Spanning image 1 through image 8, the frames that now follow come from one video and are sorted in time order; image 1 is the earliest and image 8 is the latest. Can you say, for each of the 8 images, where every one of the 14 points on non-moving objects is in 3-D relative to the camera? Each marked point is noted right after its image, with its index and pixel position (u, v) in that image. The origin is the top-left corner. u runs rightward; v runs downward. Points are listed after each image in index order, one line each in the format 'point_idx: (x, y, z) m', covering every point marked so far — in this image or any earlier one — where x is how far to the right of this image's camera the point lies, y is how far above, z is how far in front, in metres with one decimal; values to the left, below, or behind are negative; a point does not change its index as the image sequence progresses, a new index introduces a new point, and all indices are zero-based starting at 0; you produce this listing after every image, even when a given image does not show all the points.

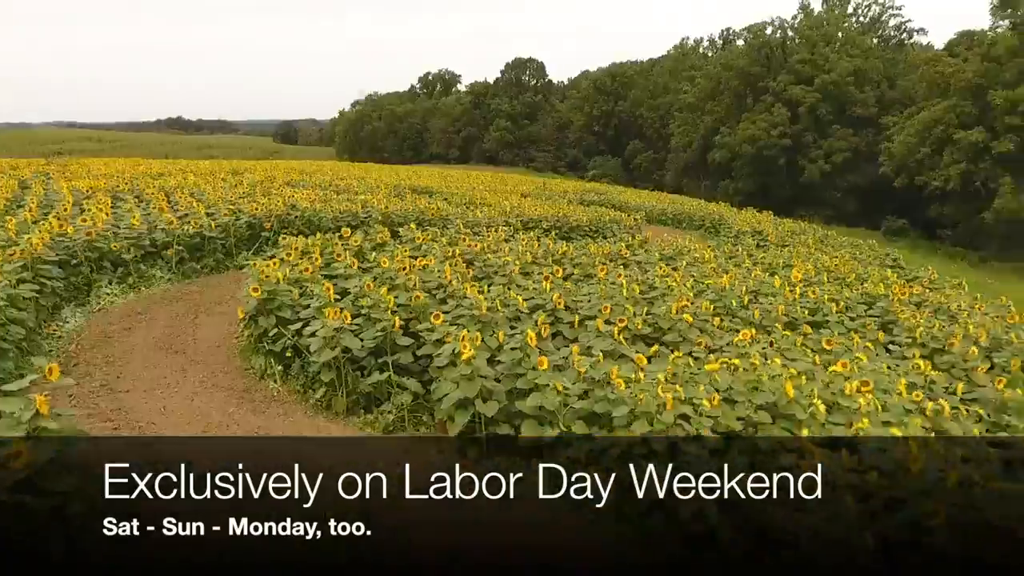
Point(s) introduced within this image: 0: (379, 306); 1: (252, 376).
0: (-1.1, -0.1, +5.4) m
1: (-2.2, -0.8, +5.5) m
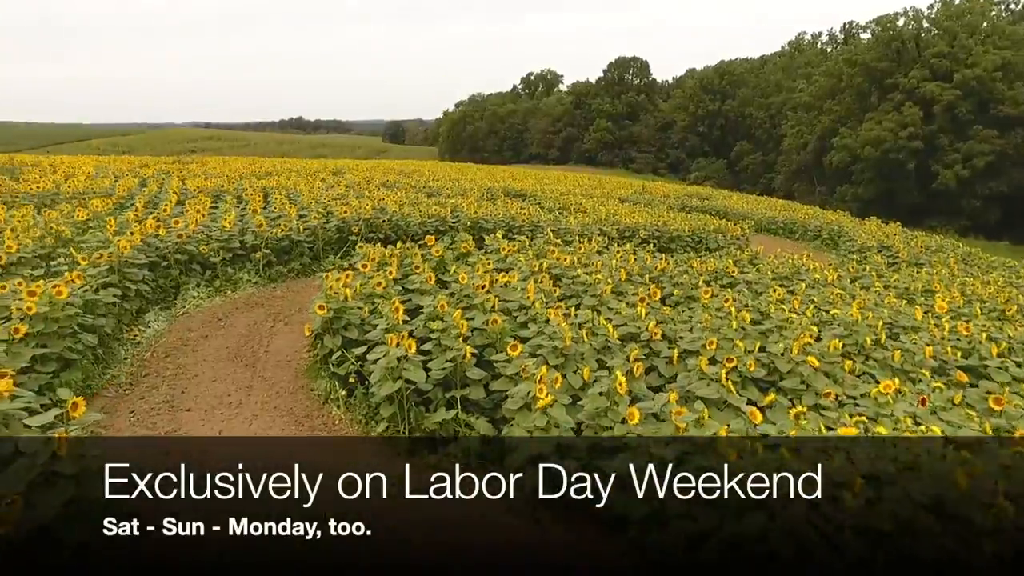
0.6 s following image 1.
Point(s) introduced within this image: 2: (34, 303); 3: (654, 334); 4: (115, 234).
0: (-0.5, -0.3, +4.9) m
1: (-1.6, -0.9, +5.1) m
2: (-3.5, -0.1, +4.7) m
3: (+1.2, -0.4, +5.3) m
4: (-4.8, +0.7, +7.8) m
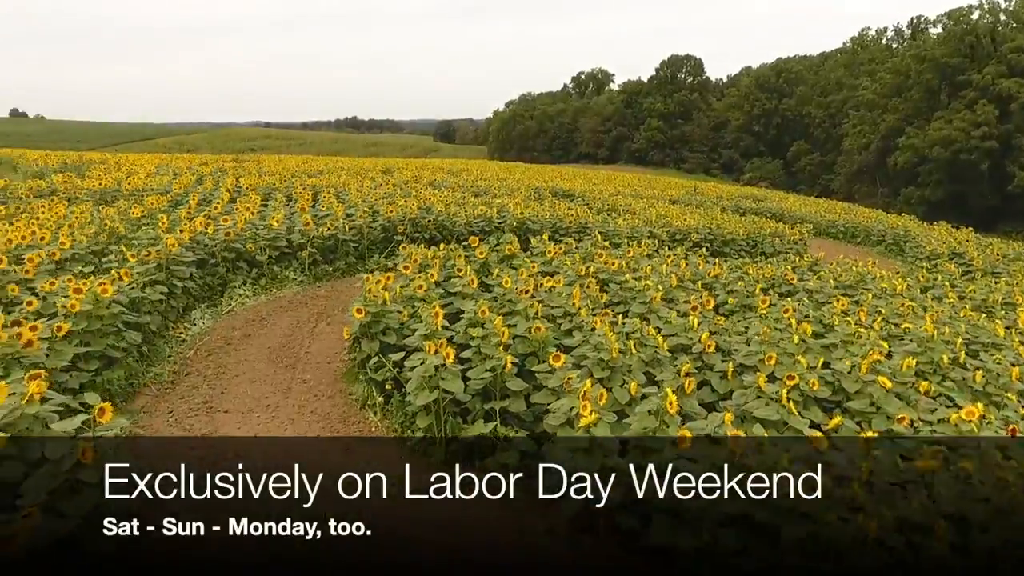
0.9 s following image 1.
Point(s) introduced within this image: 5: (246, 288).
0: (-0.1, -0.4, +4.7) m
1: (-1.2, -0.9, +5.0) m
2: (-3.2, -0.1, +4.7) m
3: (+1.5, -0.4, +5.0) m
4: (-4.3, +0.7, +7.9) m
5: (-3.3, 0.0, +7.9) m
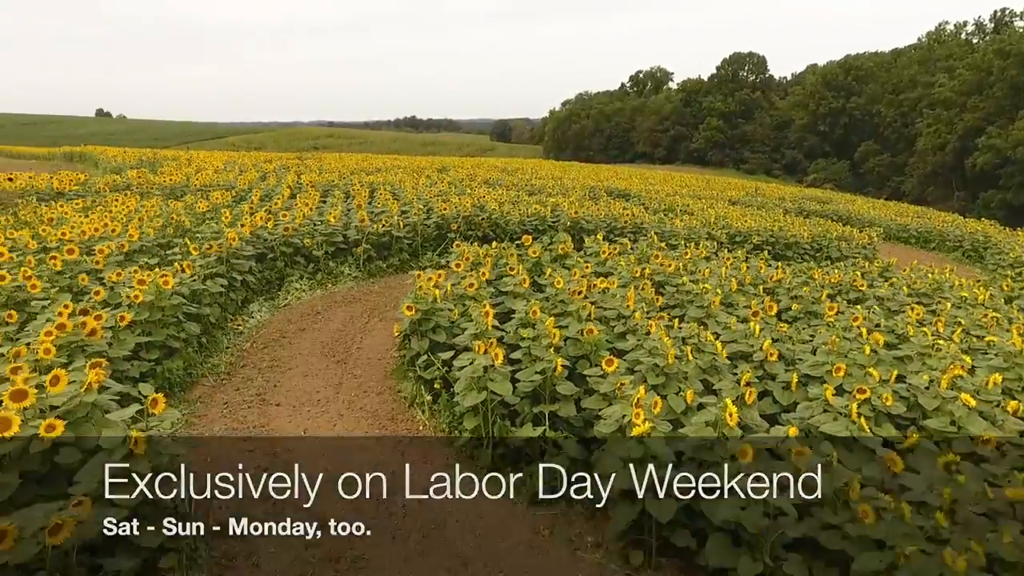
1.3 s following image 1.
0: (+0.2, -0.4, +4.6) m
1: (-0.9, -0.9, +5.0) m
2: (-2.8, 0.0, +4.9) m
3: (+1.9, -0.5, +4.7) m
4: (-3.6, +0.8, +8.2) m
5: (-2.6, +0.1, +8.1) m
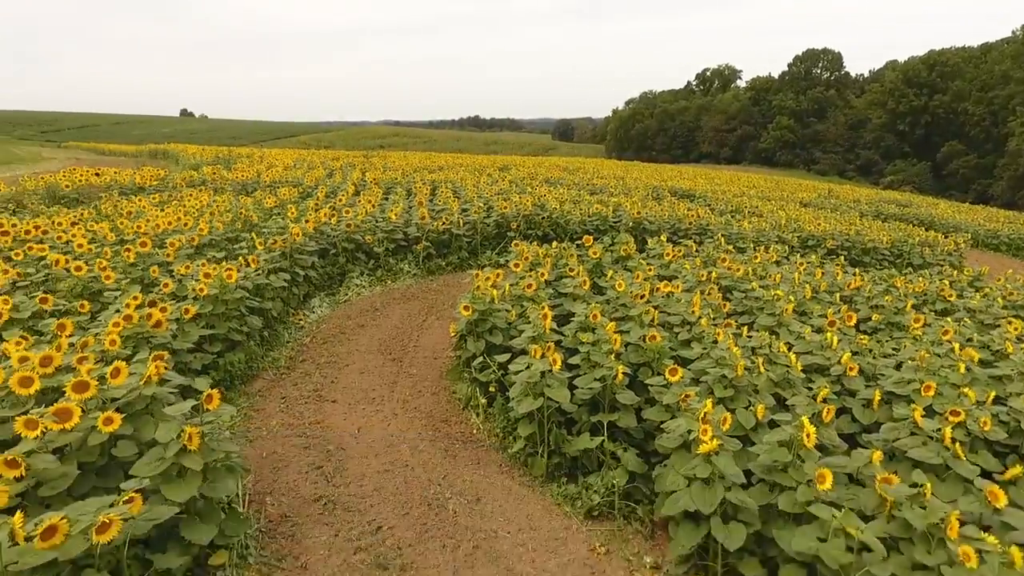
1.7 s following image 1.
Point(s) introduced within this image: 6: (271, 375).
0: (+0.6, -0.4, +4.4) m
1: (-0.4, -0.9, +4.9) m
2: (-2.4, 0.0, +5.0) m
3: (+2.3, -0.5, +4.4) m
4: (-2.8, +0.9, +8.3) m
5: (-1.9, +0.1, +8.1) m
6: (-2.0, -0.7, +5.3) m
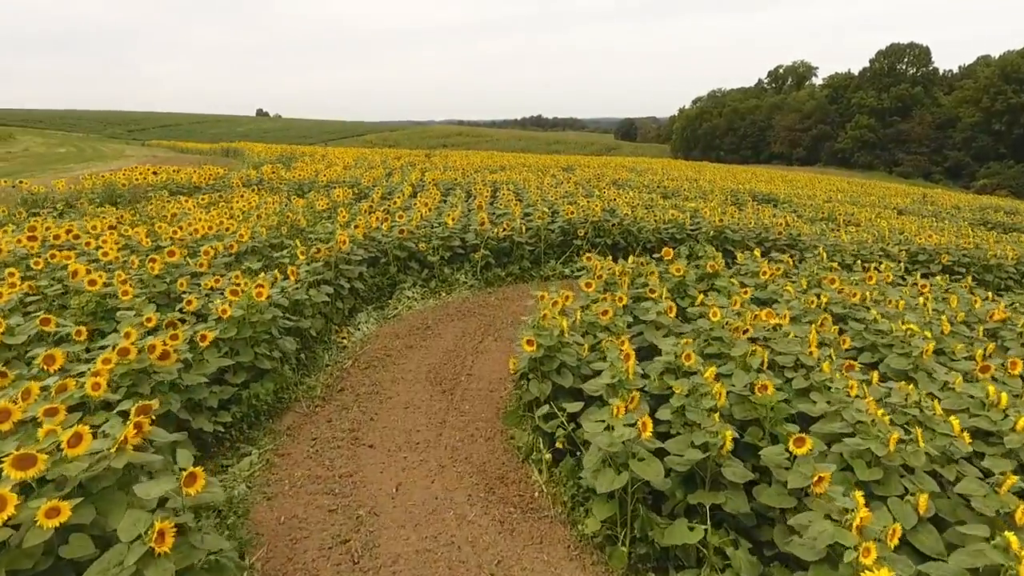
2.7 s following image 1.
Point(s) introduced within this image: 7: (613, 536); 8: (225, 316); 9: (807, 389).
0: (+1.0, -0.6, +3.5) m
1: (0.0, -1.1, +4.1) m
2: (-1.9, -0.1, +4.3) m
3: (+2.7, -0.8, +3.3) m
4: (-2.0, +0.7, +7.7) m
5: (-1.1, 0.0, +7.4) m
6: (-1.5, -0.9, +4.6) m
7: (+0.5, -1.2, +3.2) m
8: (-1.9, -0.2, +4.2) m
9: (+1.8, -0.6, +4.0) m
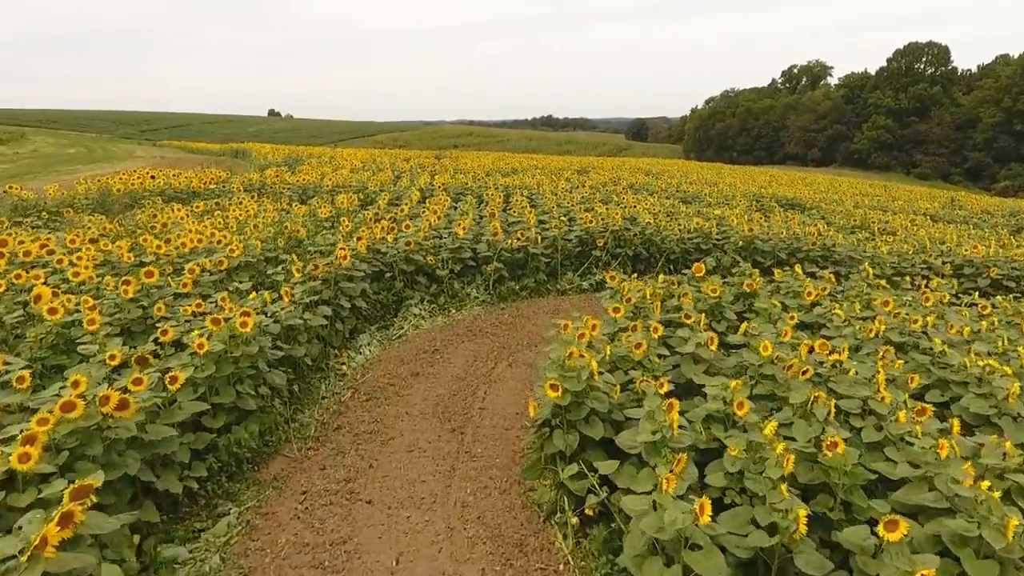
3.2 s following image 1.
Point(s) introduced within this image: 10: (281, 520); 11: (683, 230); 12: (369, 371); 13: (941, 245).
0: (+1.1, -0.8, +2.9) m
1: (+0.1, -1.2, +3.5) m
2: (-1.8, -0.3, +3.8) m
3: (+2.8, -1.0, +2.7) m
4: (-1.9, +0.6, +7.1) m
5: (-1.0, -0.2, +6.9) m
6: (-1.4, -1.0, +4.1) m
7: (+0.6, -1.4, +2.6) m
8: (-1.8, -0.3, +3.6) m
9: (+1.9, -0.8, +3.4) m
10: (-1.2, -1.2, +3.4) m
11: (+2.4, +0.8, +8.8) m
12: (-1.2, -0.7, +5.4) m
13: (+6.5, +0.6, +9.5) m
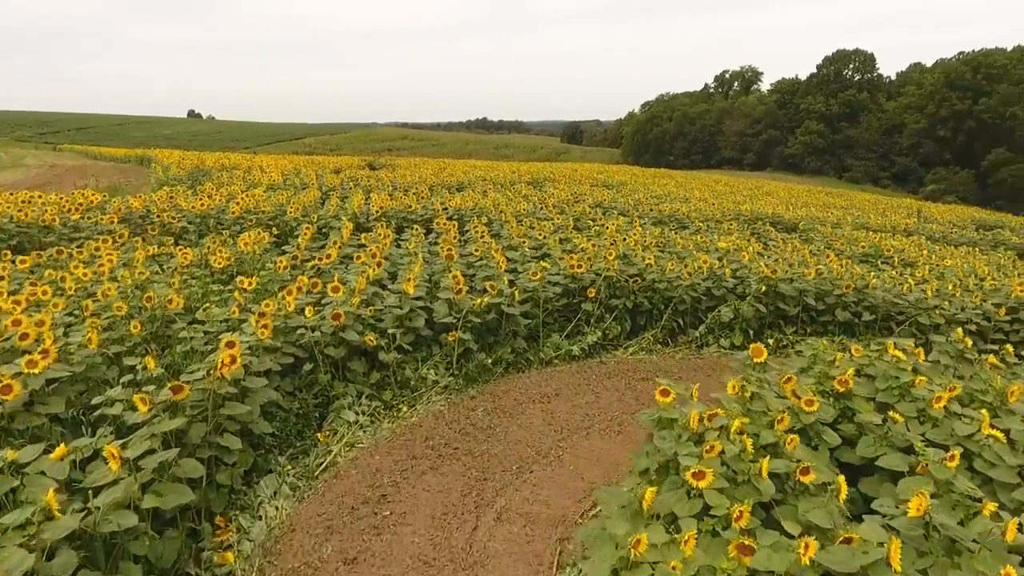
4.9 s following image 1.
0: (+1.3, -1.4, +1.0) m
1: (+0.3, -1.9, +1.5) m
2: (-1.6, -1.0, +1.6) m
3: (+3.0, -1.6, +1.0) m
4: (-2.1, -0.1, +4.9) m
5: (-1.1, -0.9, +4.7) m
6: (-1.3, -1.7, +1.9) m
7: (+0.9, -2.0, +0.7) m
8: (-1.6, -1.0, +1.5) m
9: (+2.1, -1.4, +1.6) m
10: (-1.1, -1.9, +1.3) m
11: (+2.0, +0.2, +7.0) m
12: (-1.2, -1.4, +3.3) m
13: (+6.0, +0.1, +8.1) m
